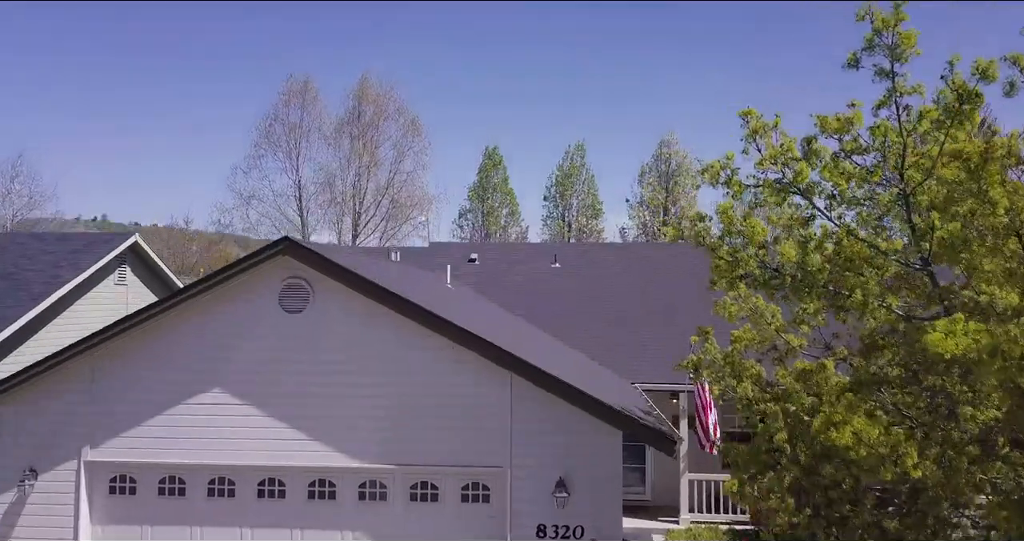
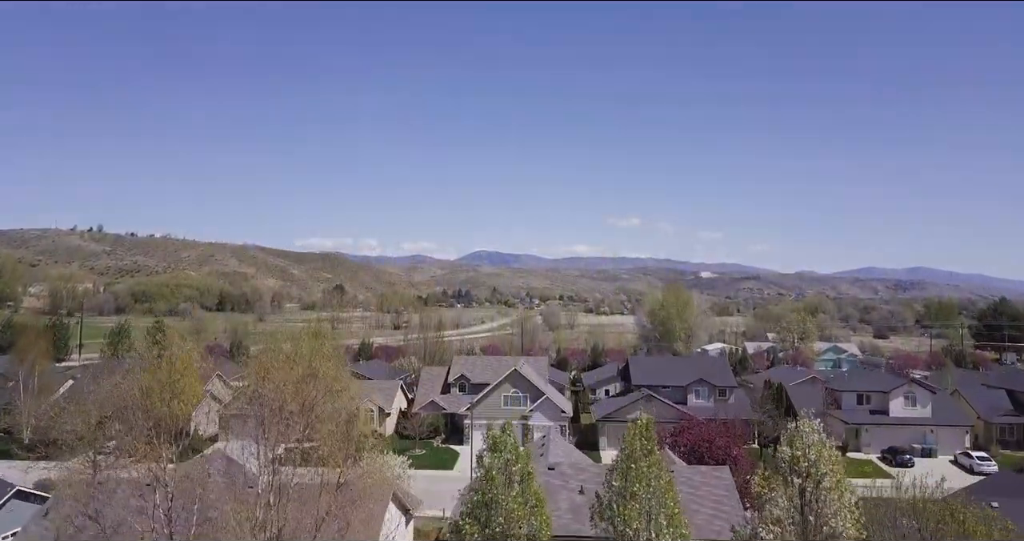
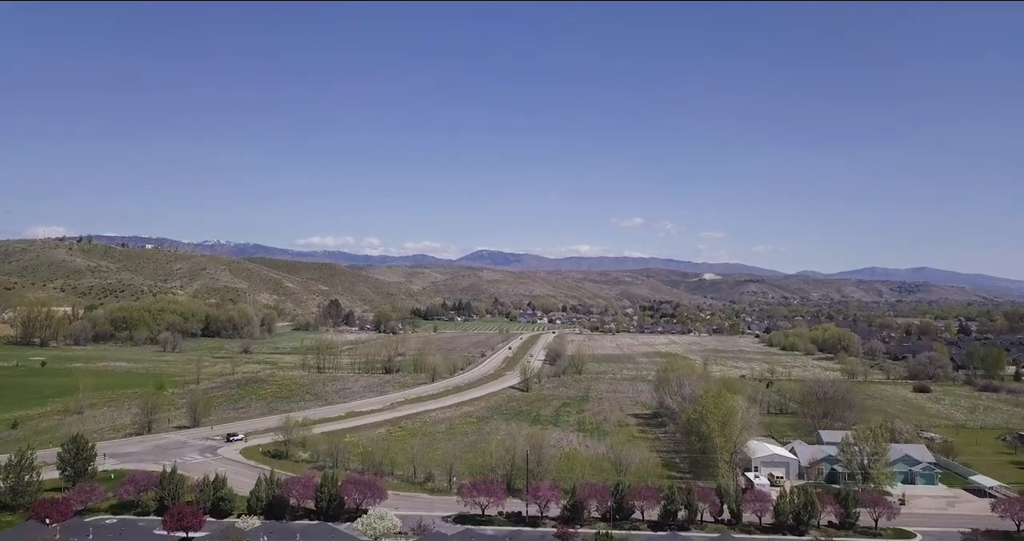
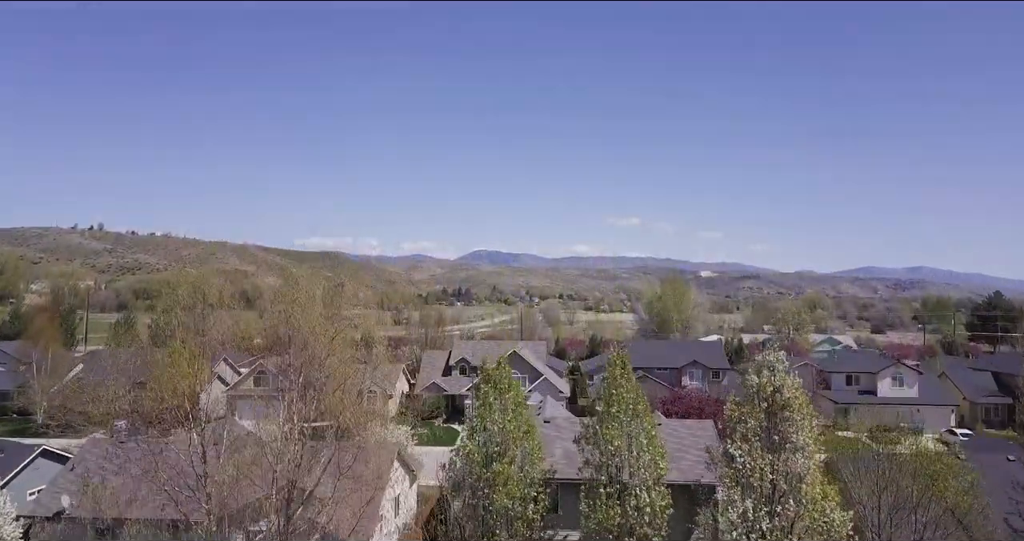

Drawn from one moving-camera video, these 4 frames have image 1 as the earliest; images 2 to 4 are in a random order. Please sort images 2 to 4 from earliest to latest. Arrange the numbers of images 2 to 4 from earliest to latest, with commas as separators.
4, 2, 3
